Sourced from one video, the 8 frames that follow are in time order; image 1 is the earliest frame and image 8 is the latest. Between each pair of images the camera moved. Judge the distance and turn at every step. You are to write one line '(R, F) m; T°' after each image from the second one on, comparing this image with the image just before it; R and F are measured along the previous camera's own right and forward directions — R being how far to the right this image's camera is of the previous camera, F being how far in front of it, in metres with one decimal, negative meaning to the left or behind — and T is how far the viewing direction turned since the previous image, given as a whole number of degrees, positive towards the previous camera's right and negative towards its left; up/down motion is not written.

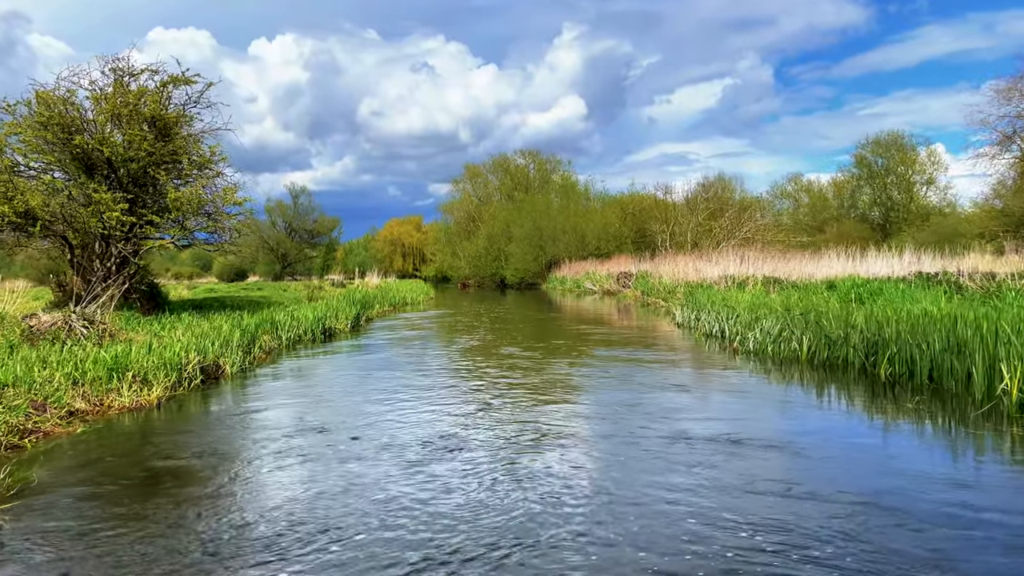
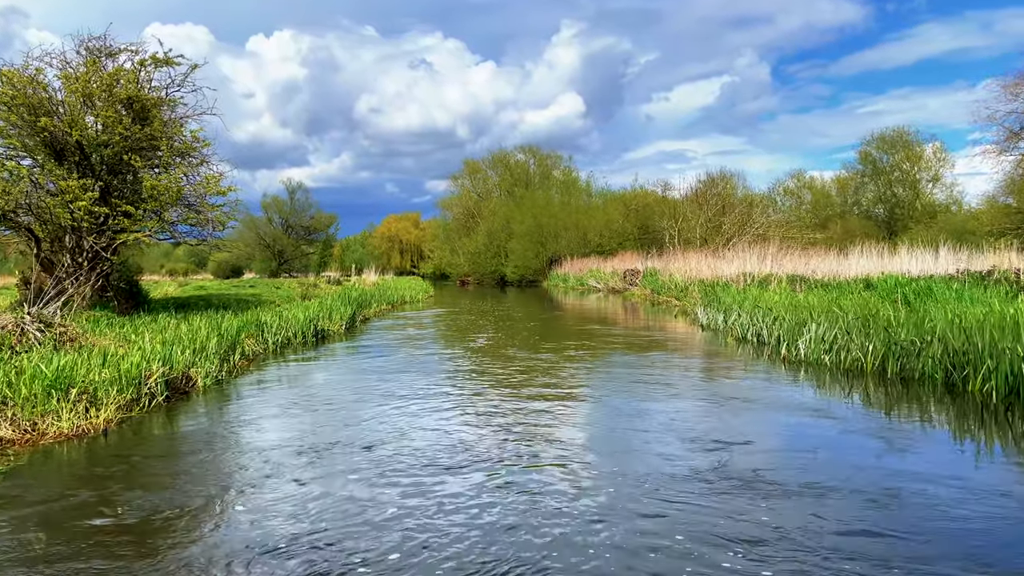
(-0.3, +1.2) m; 0°
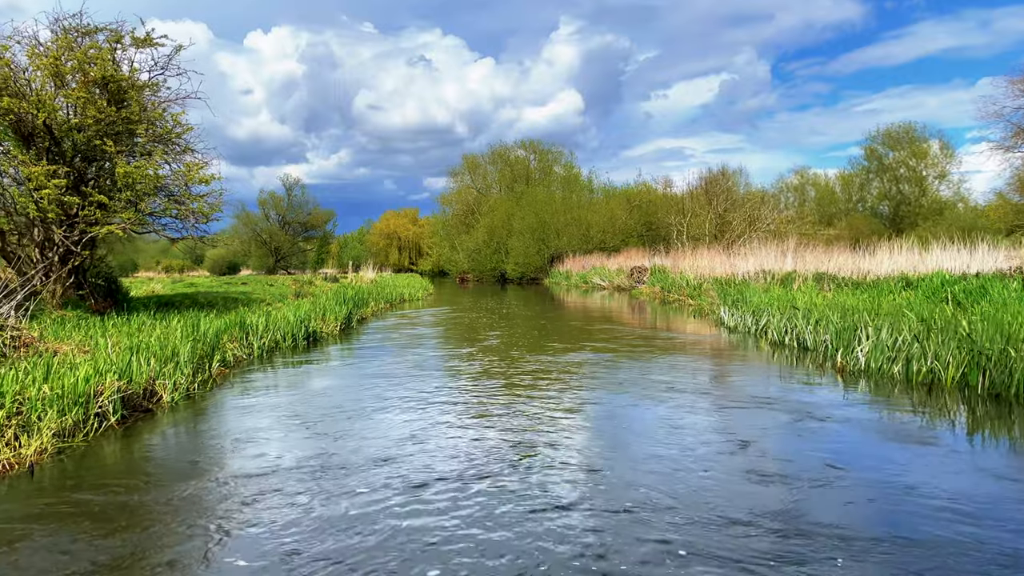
(-0.2, +1.0) m; 0°
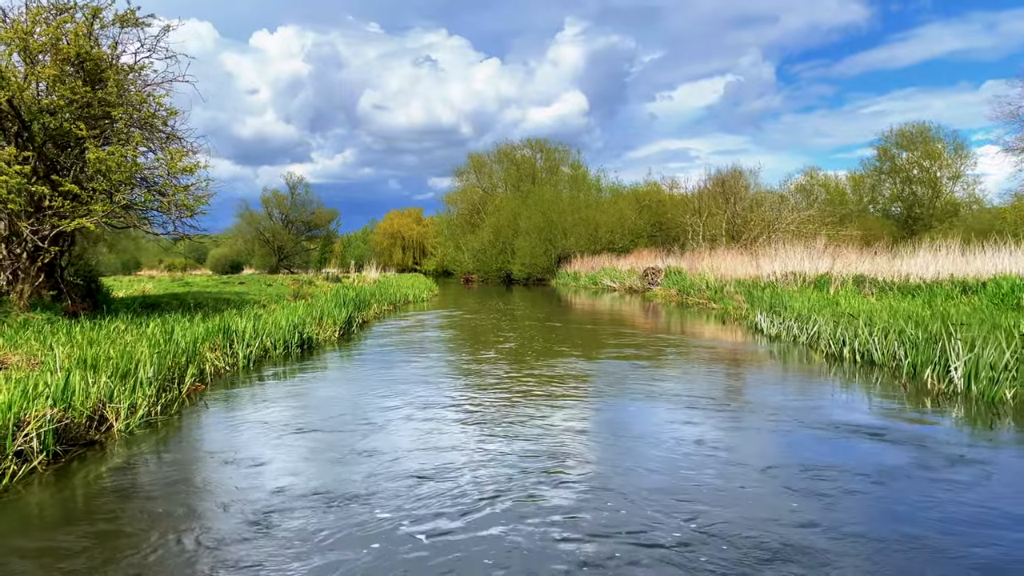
(-0.2, +1.2) m; 0°
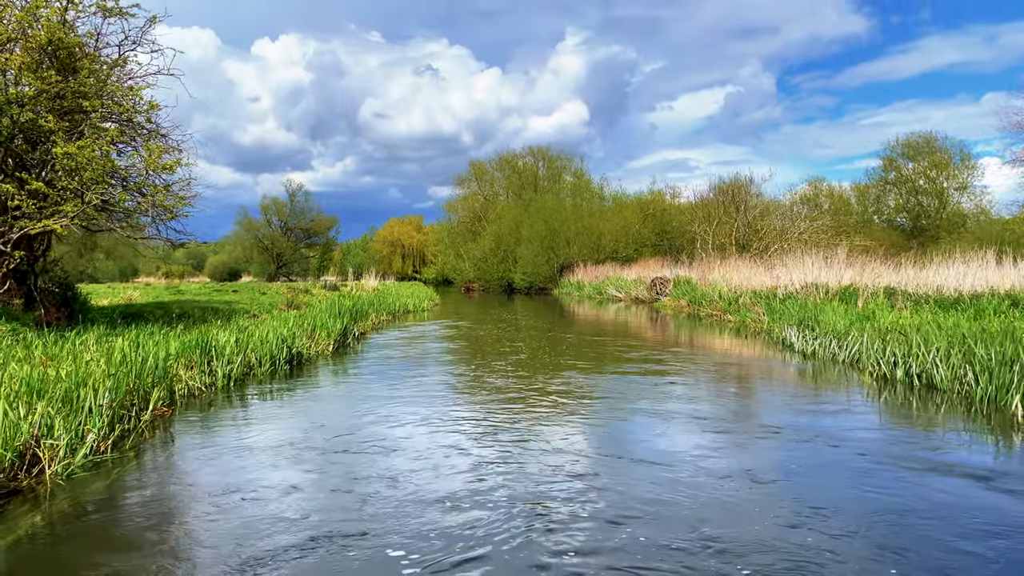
(-0.2, +0.9) m; 0°
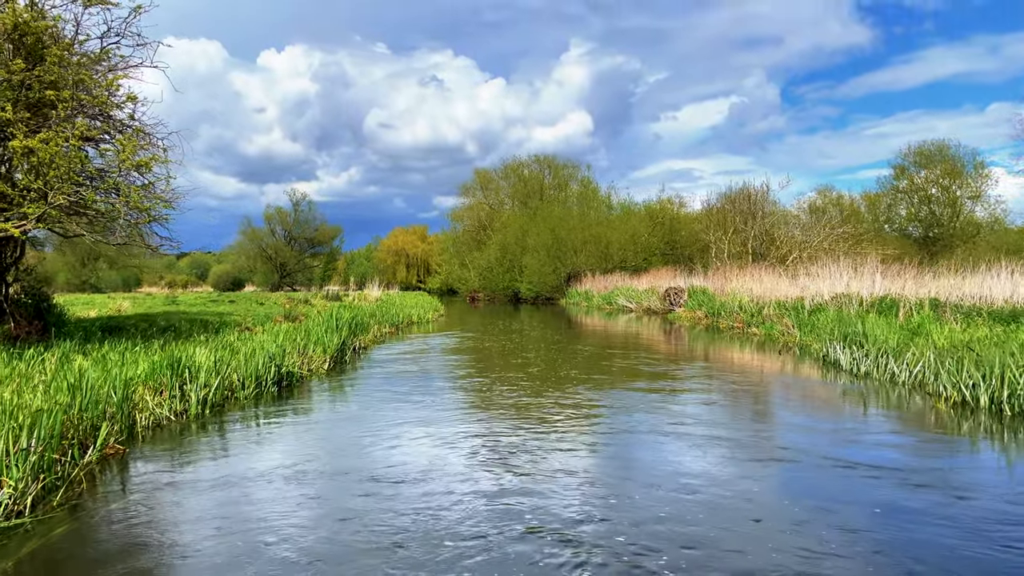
(-0.2, +1.0) m; 0°
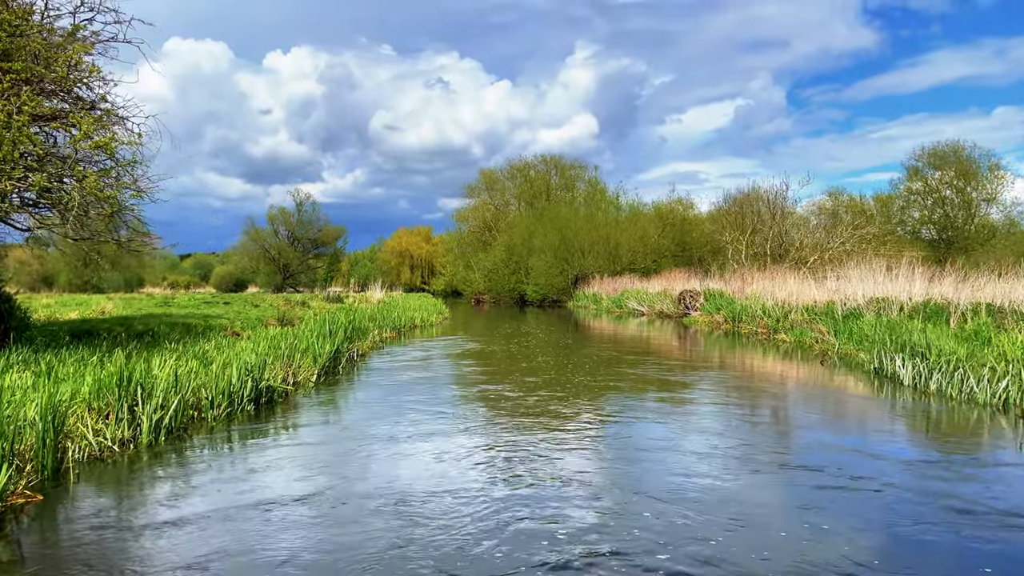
(-0.1, +1.1) m; 0°
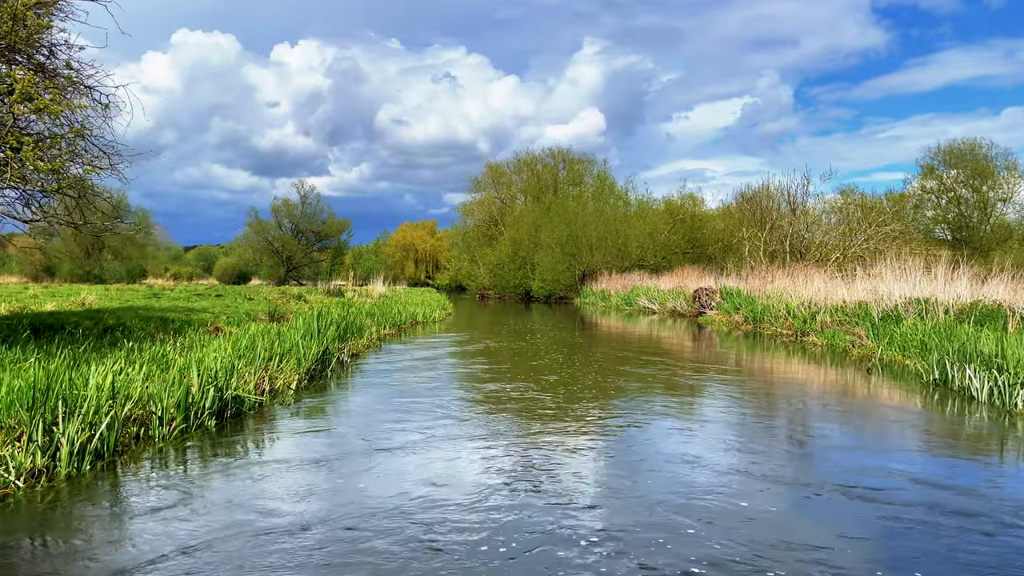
(-0.1, +1.1) m; 0°
